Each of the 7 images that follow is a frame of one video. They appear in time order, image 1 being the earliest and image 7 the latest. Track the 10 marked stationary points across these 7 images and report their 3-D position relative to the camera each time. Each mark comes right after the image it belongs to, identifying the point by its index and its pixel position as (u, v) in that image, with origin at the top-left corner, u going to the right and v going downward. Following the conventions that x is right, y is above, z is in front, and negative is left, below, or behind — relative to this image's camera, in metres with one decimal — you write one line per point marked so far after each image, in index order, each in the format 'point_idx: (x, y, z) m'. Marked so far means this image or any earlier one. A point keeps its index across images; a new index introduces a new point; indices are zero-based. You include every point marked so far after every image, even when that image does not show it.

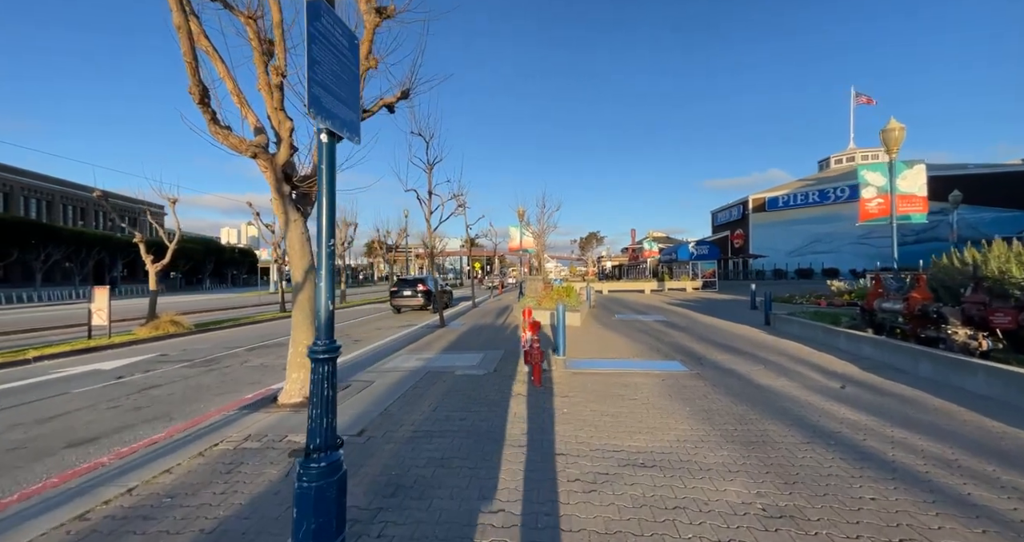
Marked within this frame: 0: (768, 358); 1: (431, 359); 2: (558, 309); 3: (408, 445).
0: (+5.3, -1.8, +8.5) m
1: (-1.7, -1.8, +8.7) m
2: (+1.1, -1.0, +9.2) m
3: (-1.1, -1.9, +4.4) m
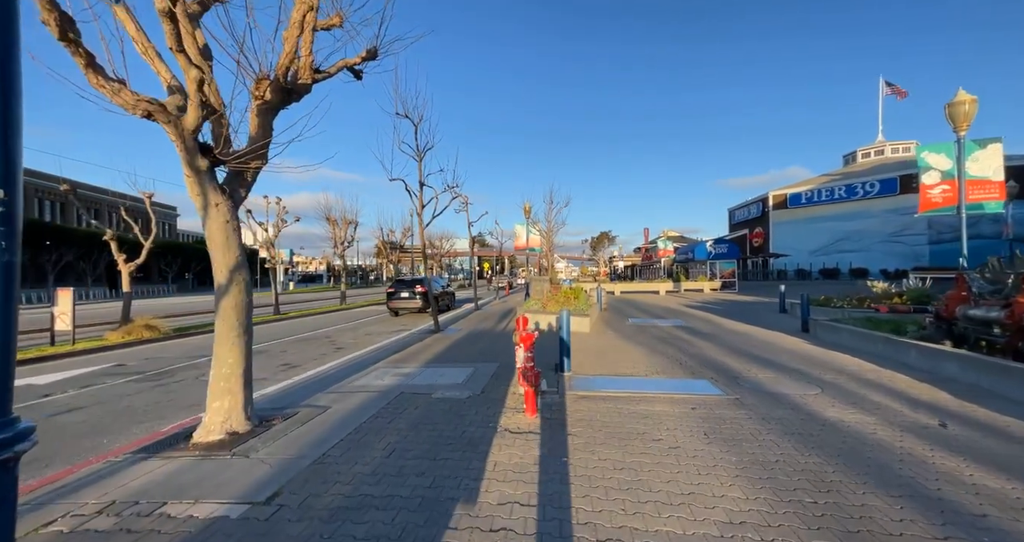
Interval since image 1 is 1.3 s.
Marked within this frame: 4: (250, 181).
0: (+5.2, -1.8, +6.8) m
1: (-1.8, -1.8, +7.3) m
2: (+1.0, -0.9, +7.7) m
3: (-1.3, -1.8, +3.0) m
4: (-3.2, +1.1, +5.1) m
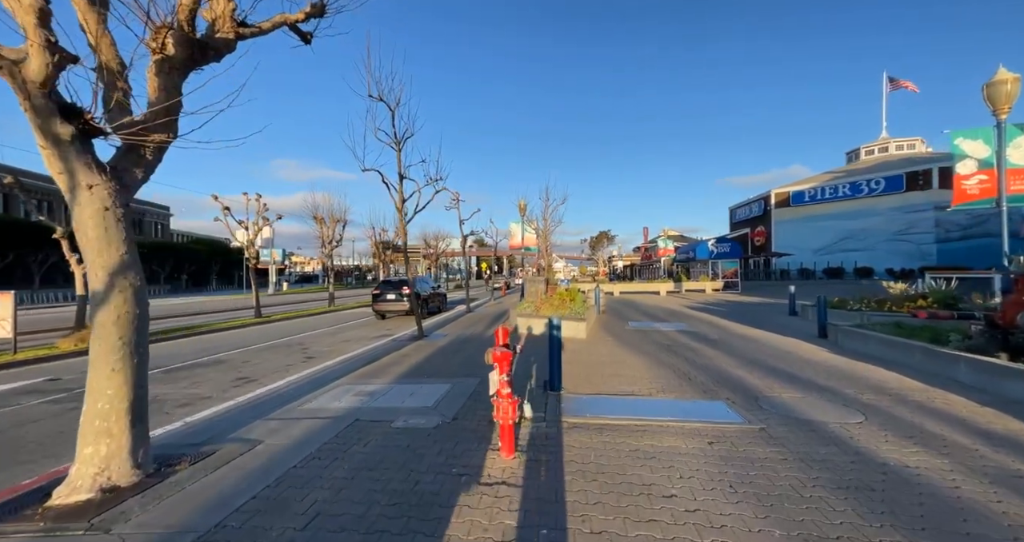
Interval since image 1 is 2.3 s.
0: (+4.9, -1.8, +5.8) m
1: (-2.1, -1.9, +6.2) m
2: (+0.7, -1.0, +6.7) m
3: (-1.6, -1.9, +1.9) m
4: (-3.5, +1.1, +4.0) m
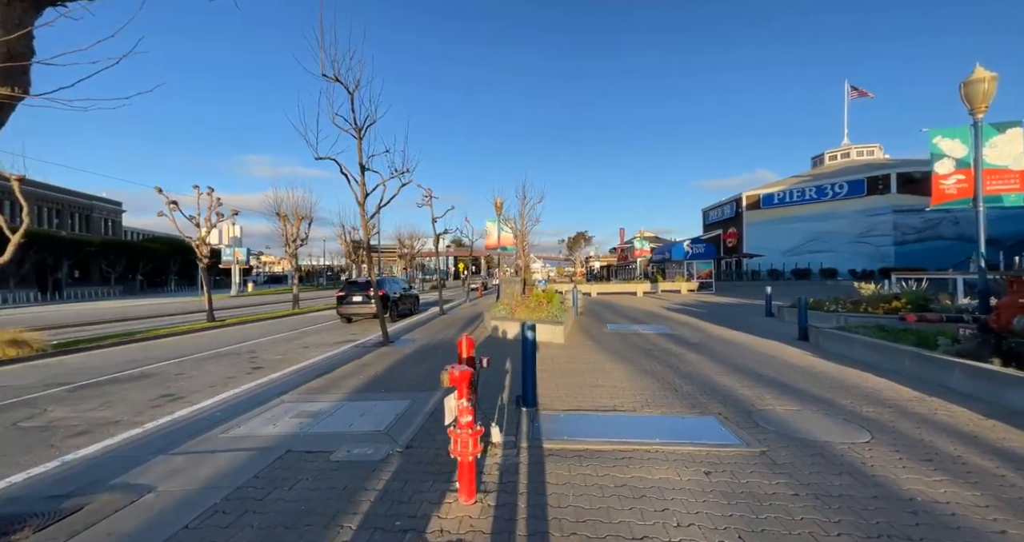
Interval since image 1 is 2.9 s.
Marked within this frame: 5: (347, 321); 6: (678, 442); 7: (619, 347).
0: (+4.5, -1.8, +5.3) m
1: (-2.5, -1.9, +5.3) m
2: (+0.2, -1.0, +5.9) m
3: (-1.8, -1.9, +1.0) m
4: (-3.8, +1.1, +3.0) m
5: (-7.5, -2.2, +18.7) m
6: (+1.8, -1.8, +4.5) m
7: (+2.9, -2.1, +11.3) m
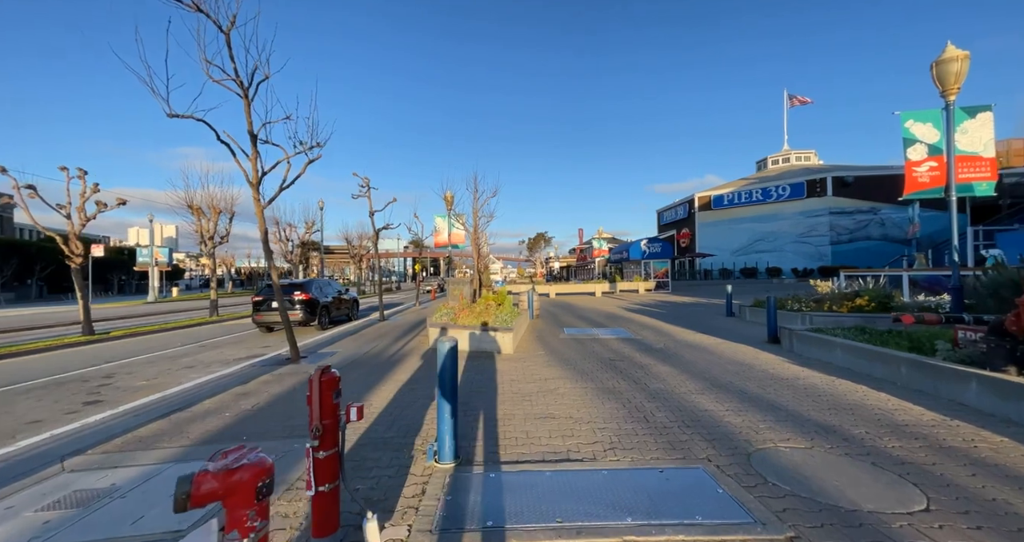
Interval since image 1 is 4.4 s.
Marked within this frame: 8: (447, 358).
0: (+3.6, -1.7, +4.0) m
1: (-3.3, -1.8, +3.3) m
2: (-0.7, -0.9, +4.2) m
3: (-2.2, -1.8, -0.9) m
4: (-4.4, +1.1, +0.9) m
5: (-9.6, -2.3, +16.2) m
6: (+1.0, -1.8, +2.9) m
7: (+1.5, -2.0, +9.8) m
8: (-0.6, -0.9, +4.2) m
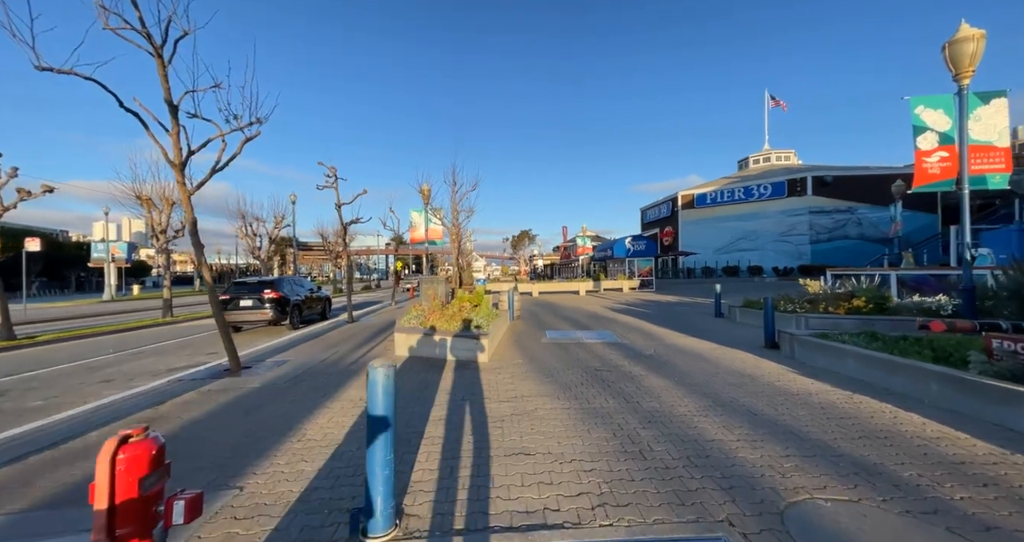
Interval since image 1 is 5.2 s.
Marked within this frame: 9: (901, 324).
0: (+3.3, -1.7, +3.0) m
1: (-3.6, -1.8, +2.1) m
2: (-1.0, -0.9, +3.1) m
3: (-2.3, -1.8, -2.0) m
4: (-4.6, +1.1, -0.4) m
5: (-10.3, -2.2, +14.7) m
6: (+0.8, -1.8, +1.9) m
7: (+0.9, -2.0, +8.7) m
8: (-1.0, -0.9, +3.1) m
9: (+9.8, -1.3, +10.5) m
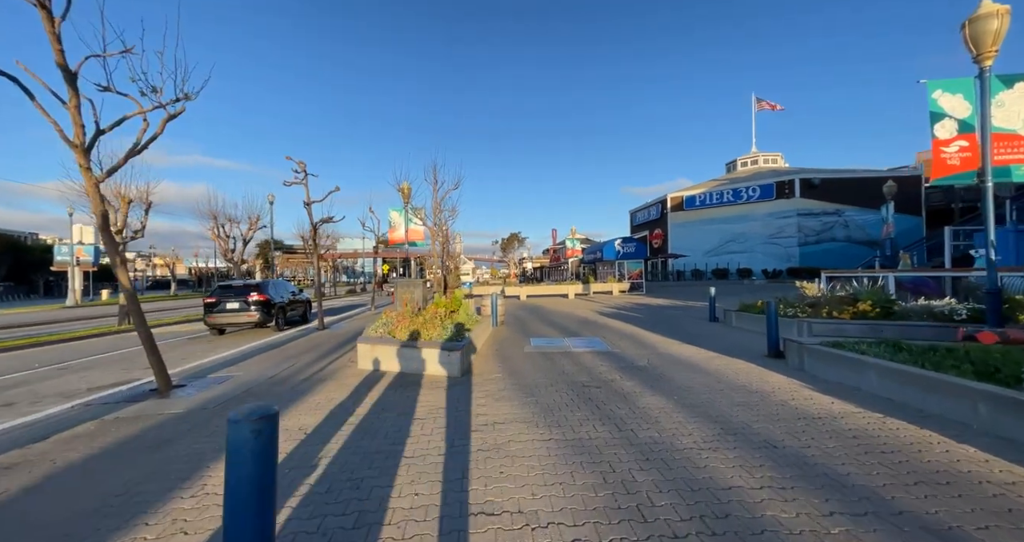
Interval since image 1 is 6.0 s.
0: (+3.0, -1.7, +2.0) m
1: (-3.9, -1.8, +0.9) m
2: (-1.3, -0.9, +2.0) m
3: (-2.5, -1.8, -3.1) m
4: (-4.8, +1.1, -1.5) m
5: (-10.9, -2.3, +13.4) m
6: (+0.5, -1.8, +0.8) m
7: (+0.5, -2.0, +7.7) m
8: (-1.3, -0.9, +2.0) m
9: (+9.3, -1.4, +9.7) m
